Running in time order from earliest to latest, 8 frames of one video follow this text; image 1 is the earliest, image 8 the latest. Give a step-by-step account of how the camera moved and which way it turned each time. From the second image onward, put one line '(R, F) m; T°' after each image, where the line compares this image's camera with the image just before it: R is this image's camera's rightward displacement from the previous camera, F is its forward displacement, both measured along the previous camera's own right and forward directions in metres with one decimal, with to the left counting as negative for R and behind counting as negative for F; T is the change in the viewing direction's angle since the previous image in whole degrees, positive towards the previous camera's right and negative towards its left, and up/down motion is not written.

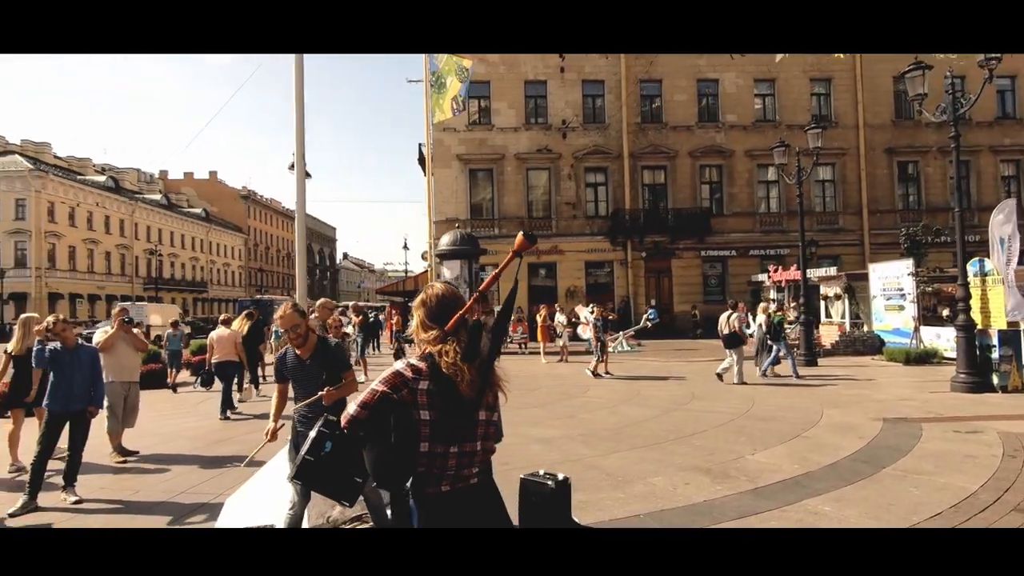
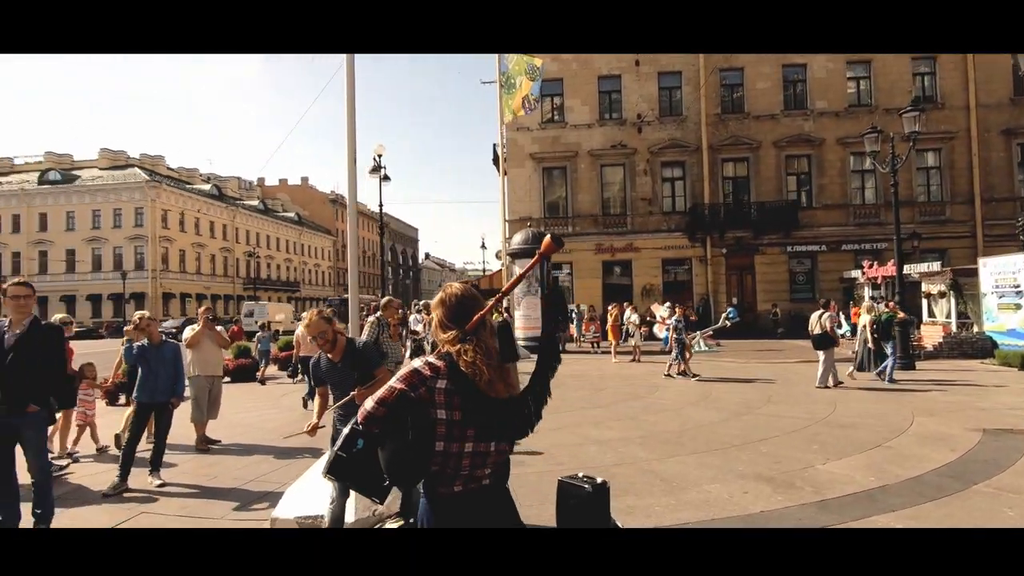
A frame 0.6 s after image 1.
(+0.3, 0.0) m; -8°
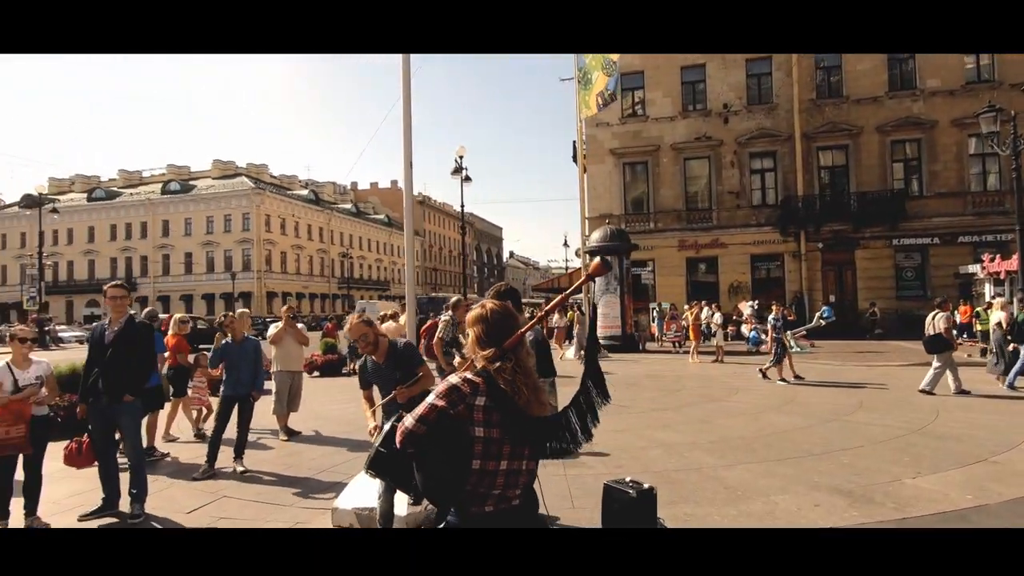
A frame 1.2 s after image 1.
(+0.3, 0.0) m; -8°
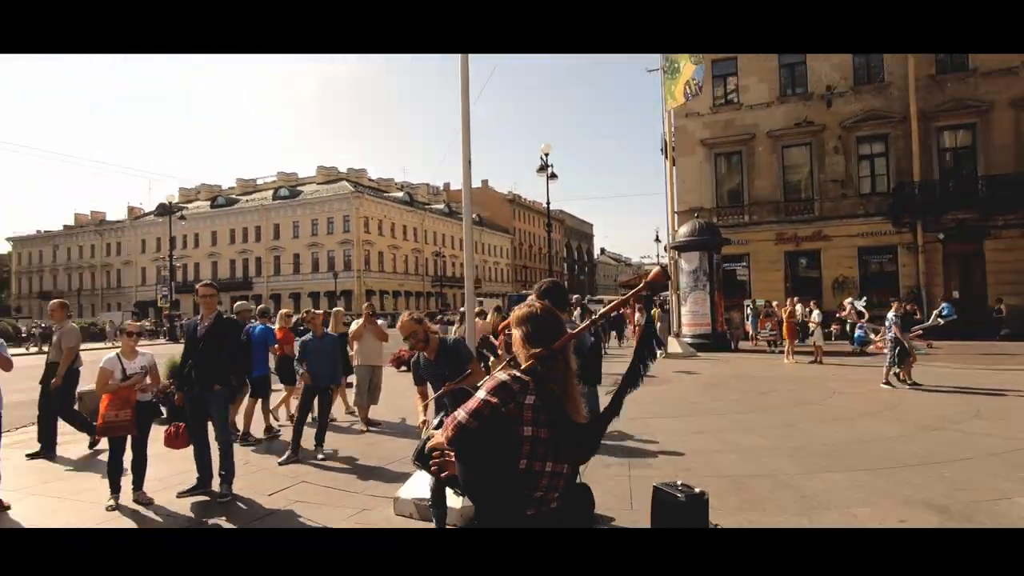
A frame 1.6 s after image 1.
(+0.3, 0.0) m; -9°
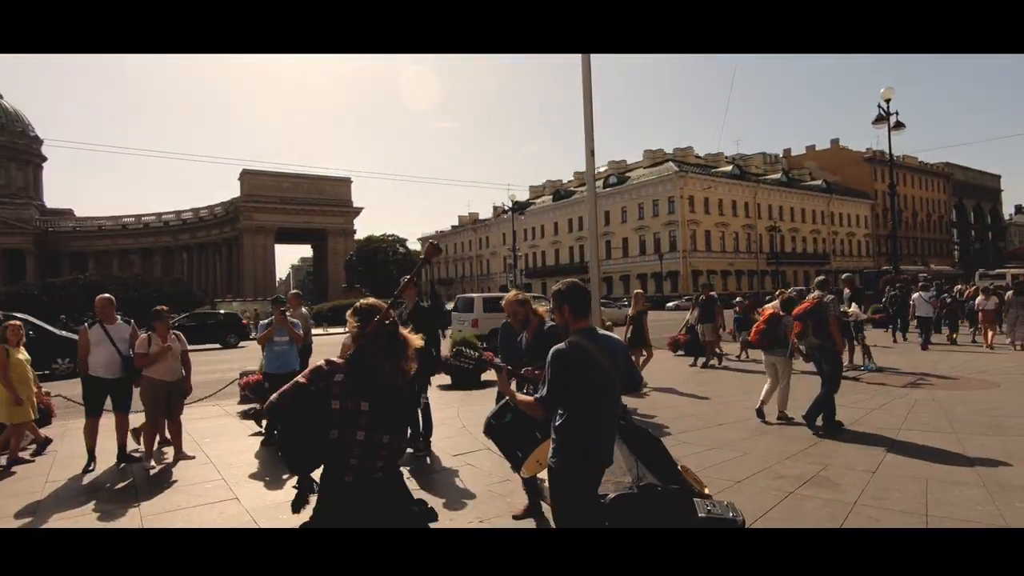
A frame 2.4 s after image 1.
(+1.8, +0.4) m; -33°
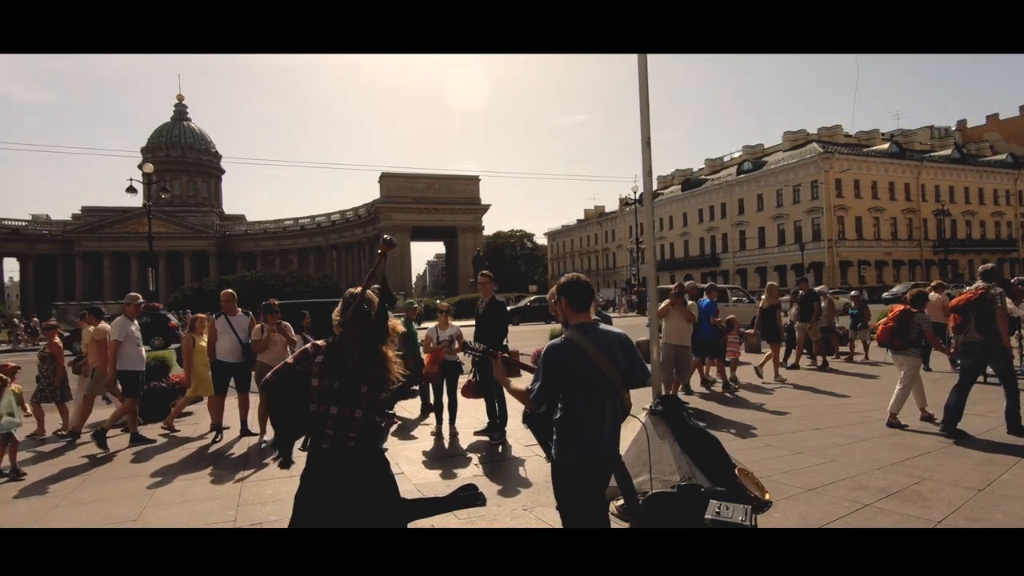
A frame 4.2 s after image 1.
(+0.7, 0.0) m; -13°
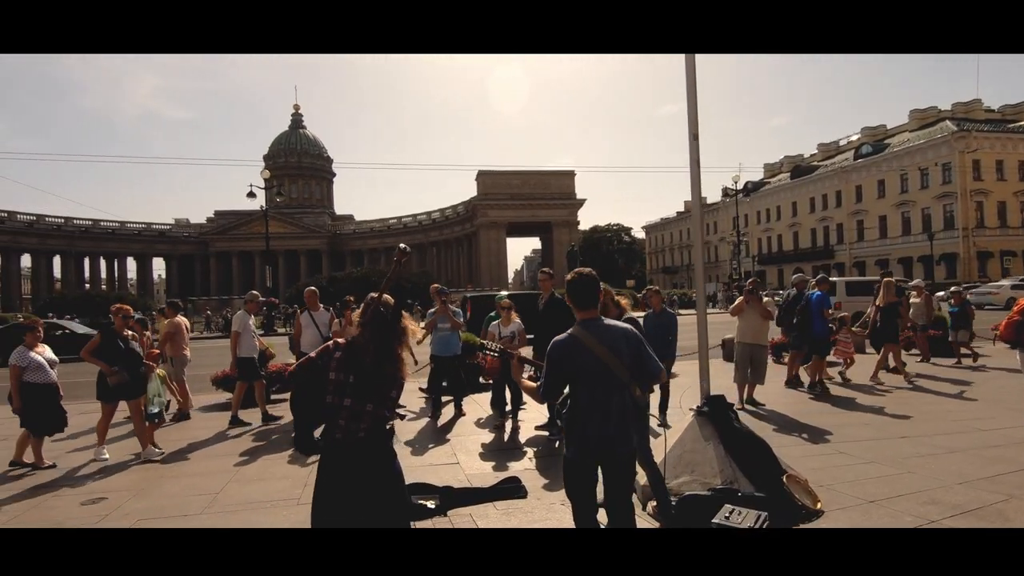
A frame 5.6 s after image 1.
(+0.5, -0.1) m; -10°
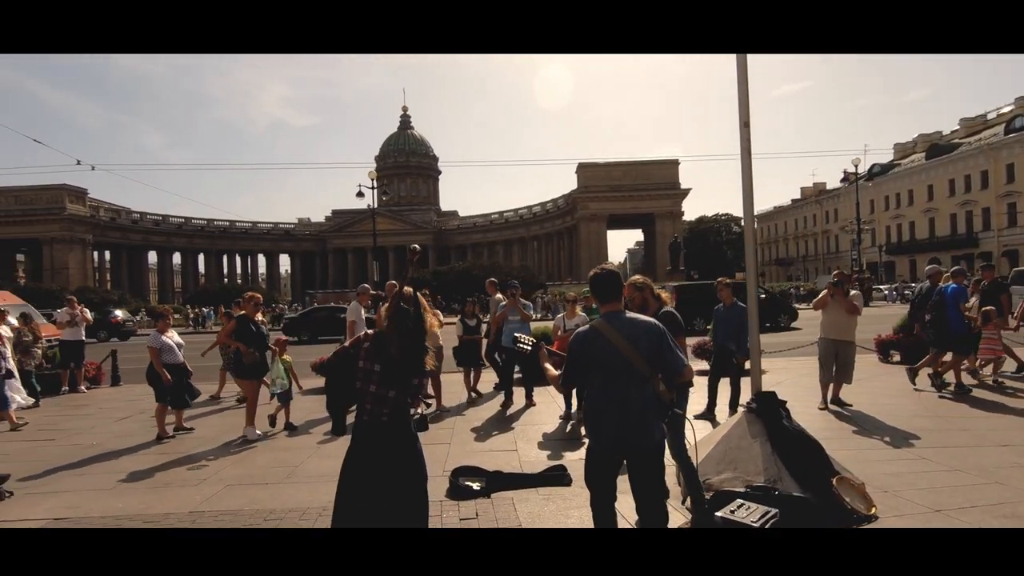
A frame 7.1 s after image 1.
(+0.5, -0.1) m; -10°
